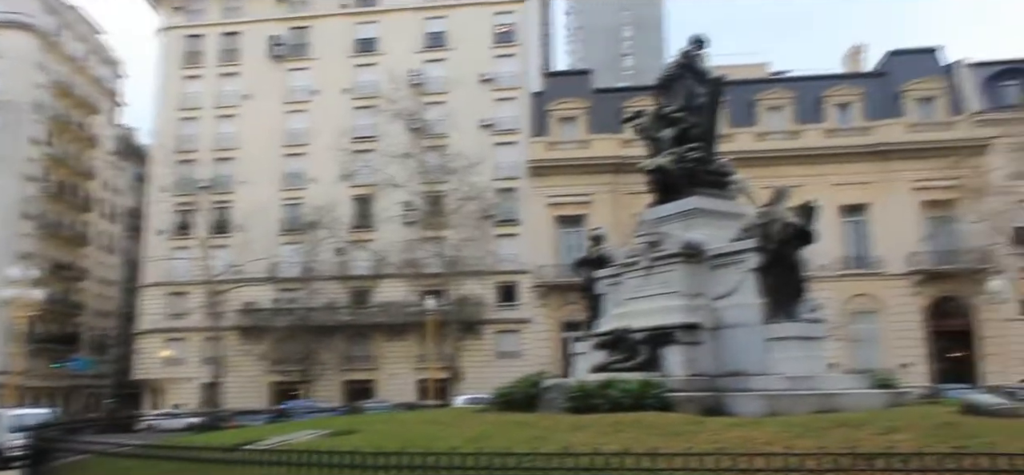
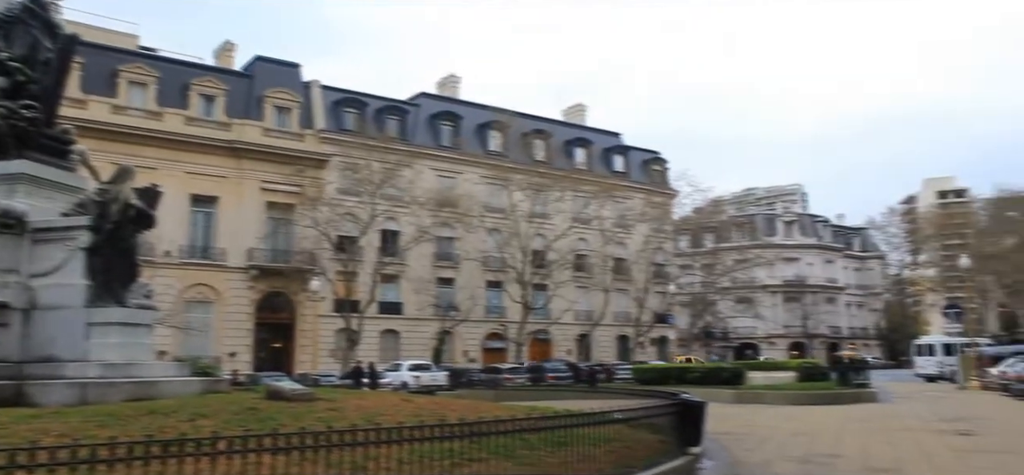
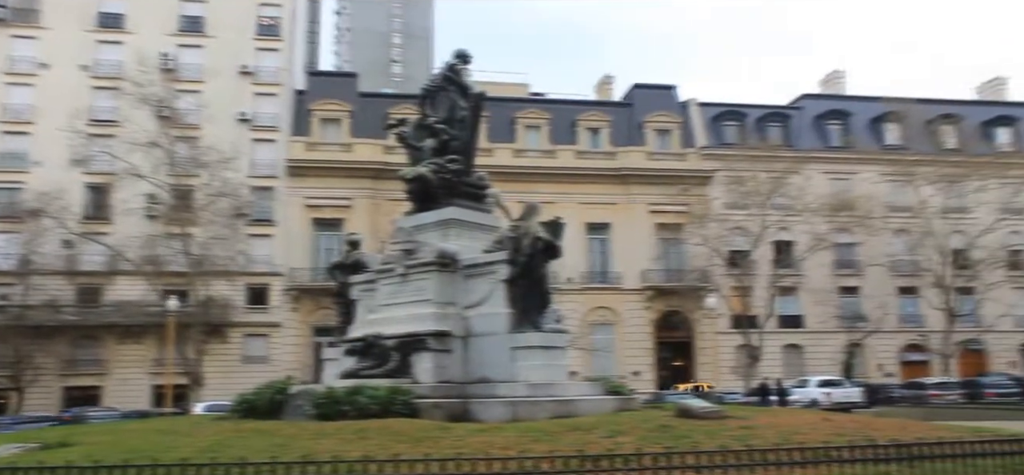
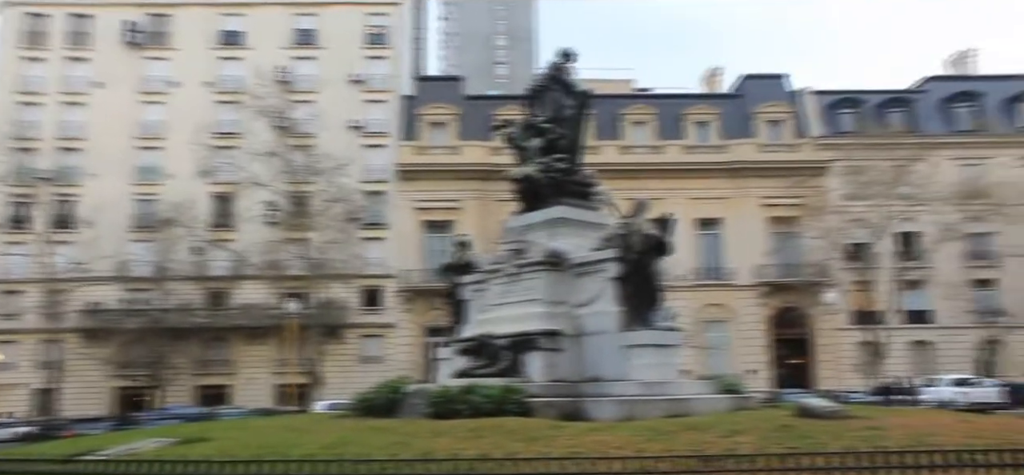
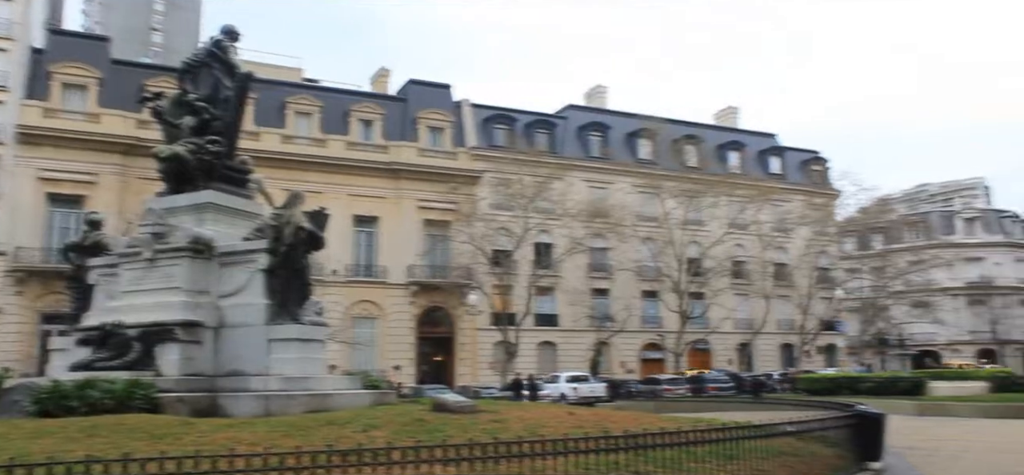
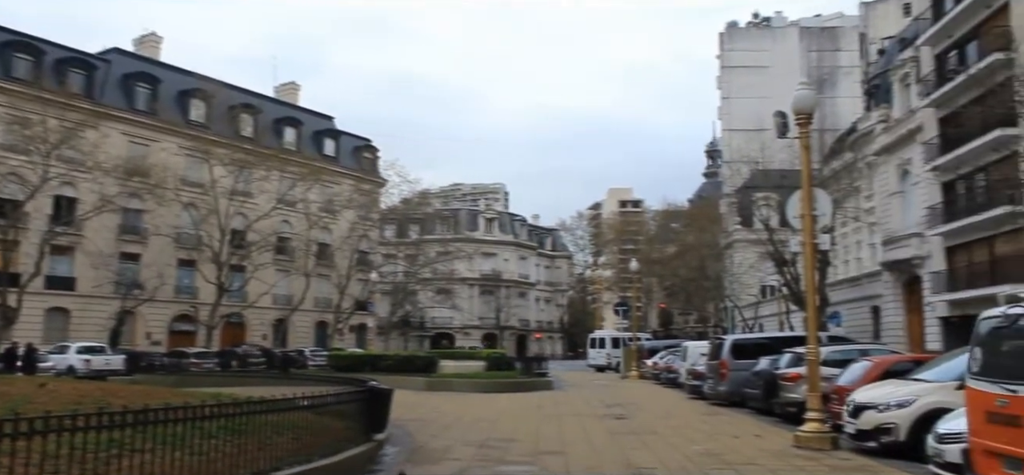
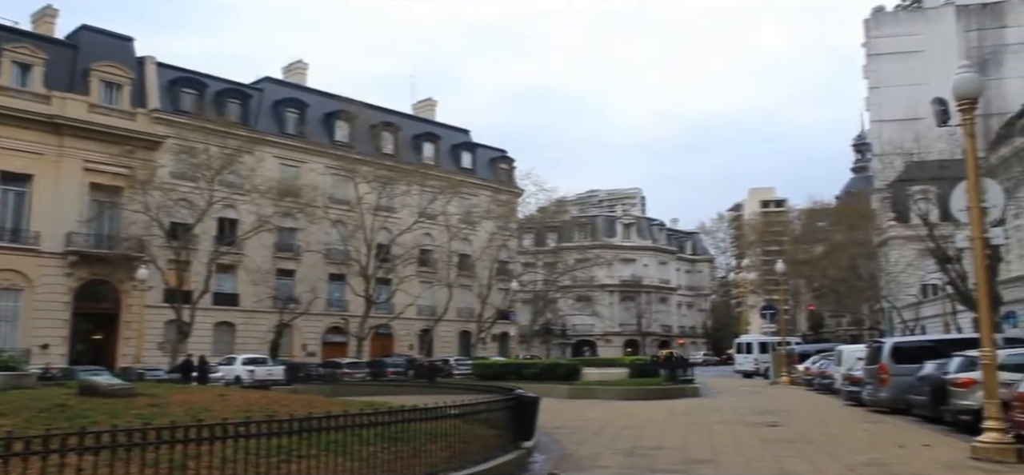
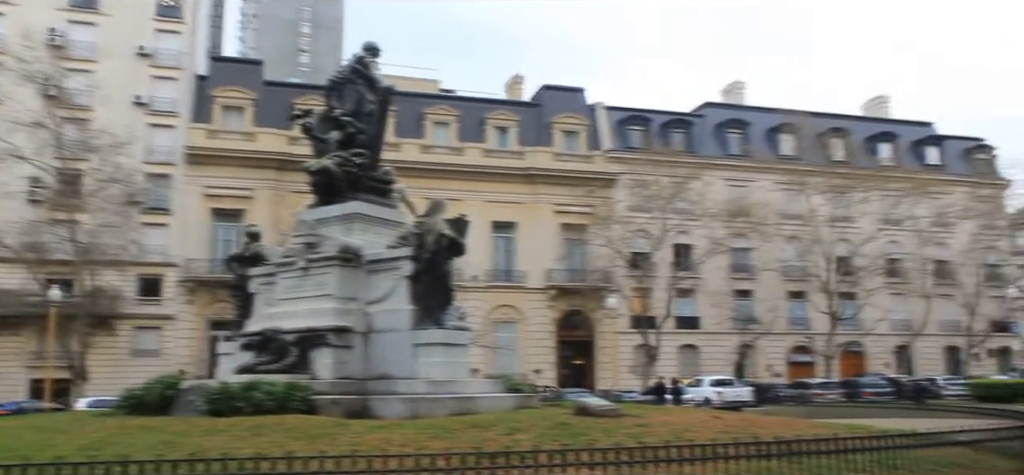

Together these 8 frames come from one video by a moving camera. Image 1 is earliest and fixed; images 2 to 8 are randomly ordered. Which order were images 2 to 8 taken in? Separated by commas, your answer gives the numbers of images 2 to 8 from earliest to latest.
4, 3, 8, 5, 2, 7, 6
